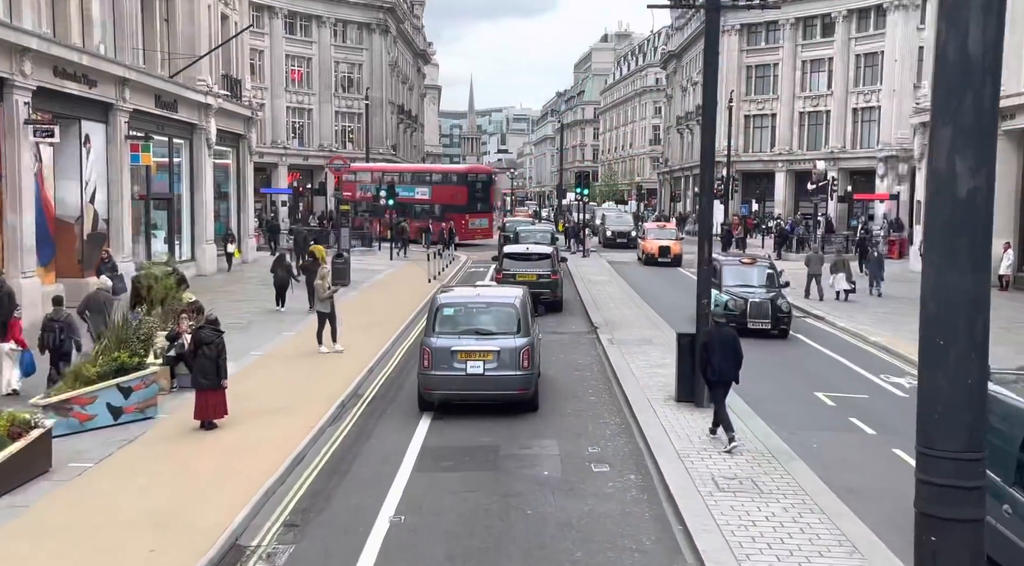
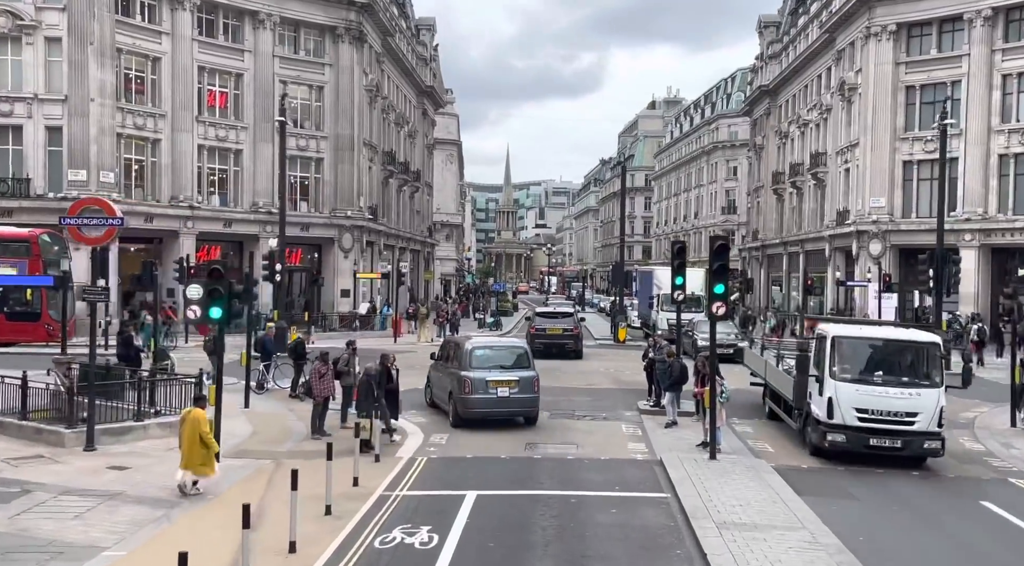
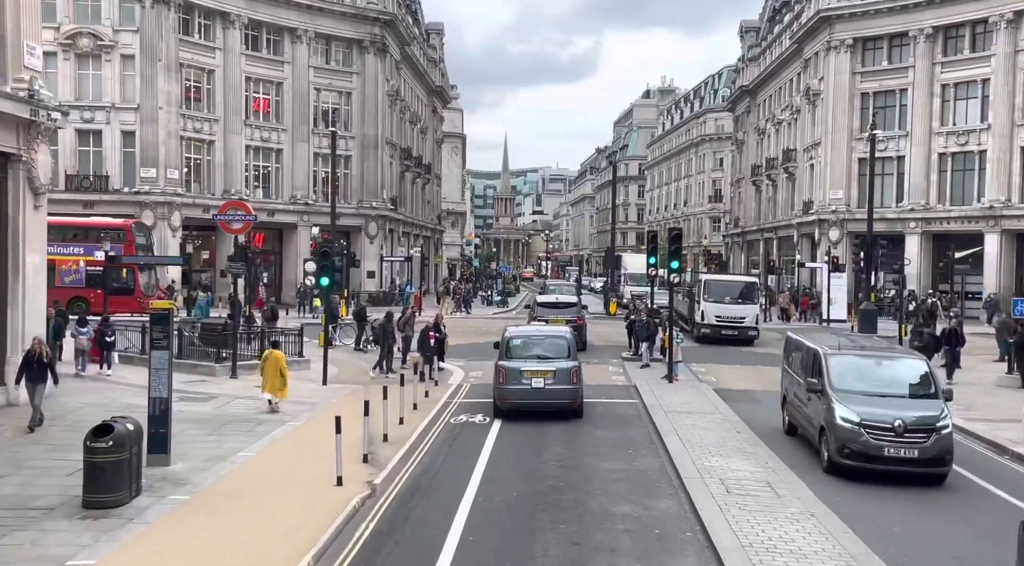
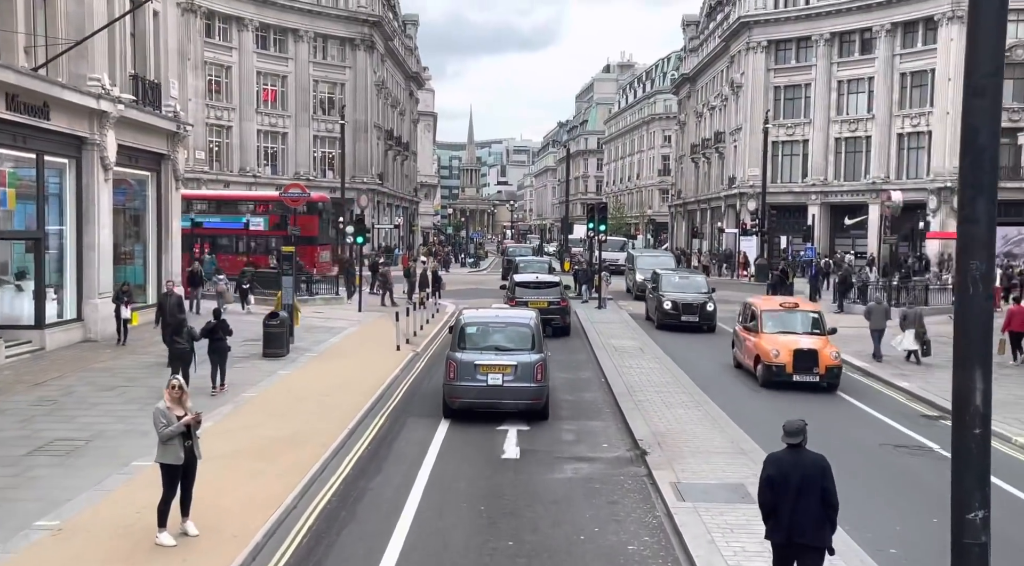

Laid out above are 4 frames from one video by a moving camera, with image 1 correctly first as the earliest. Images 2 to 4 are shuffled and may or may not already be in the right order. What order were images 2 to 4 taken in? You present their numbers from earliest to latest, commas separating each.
4, 3, 2
